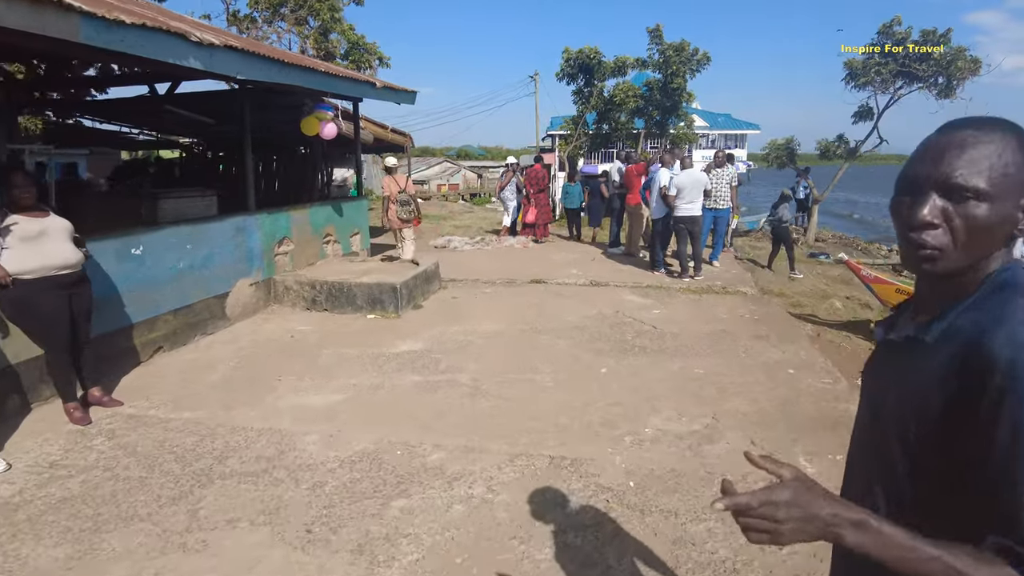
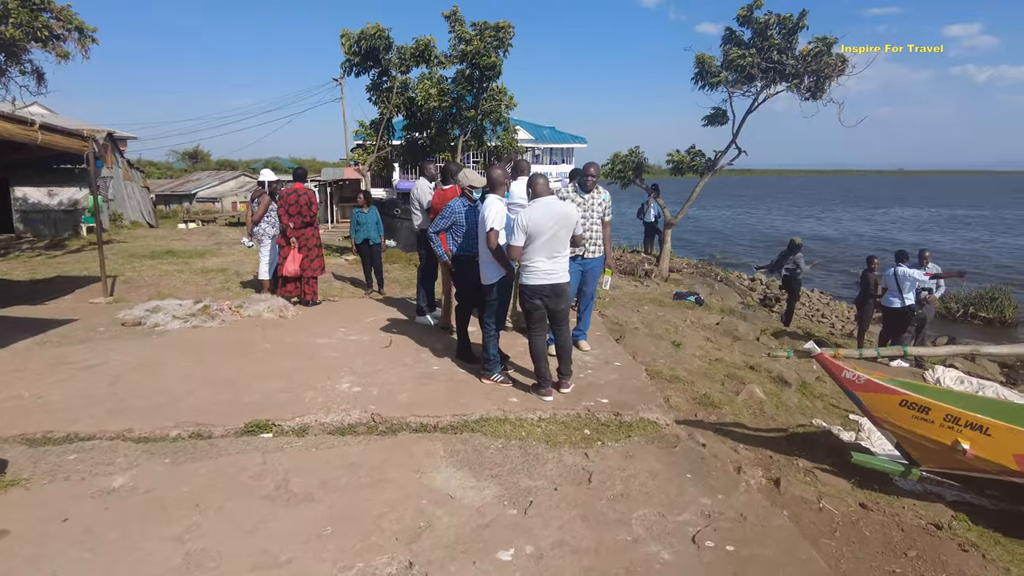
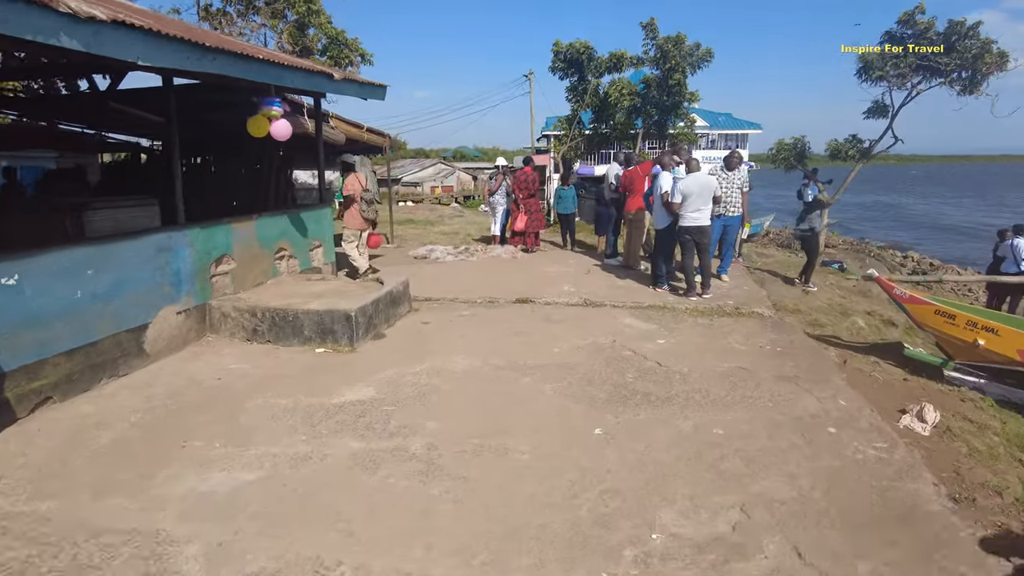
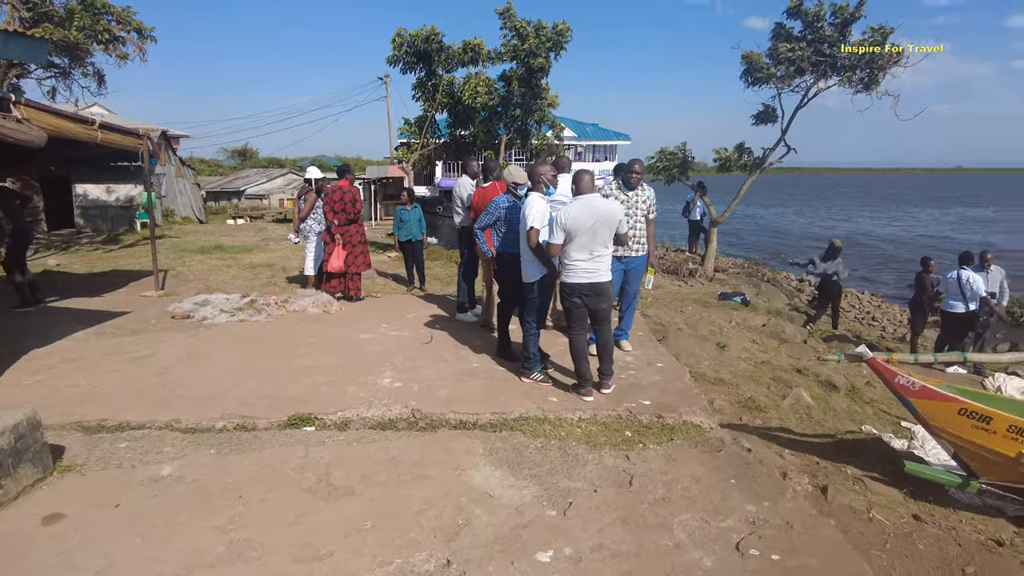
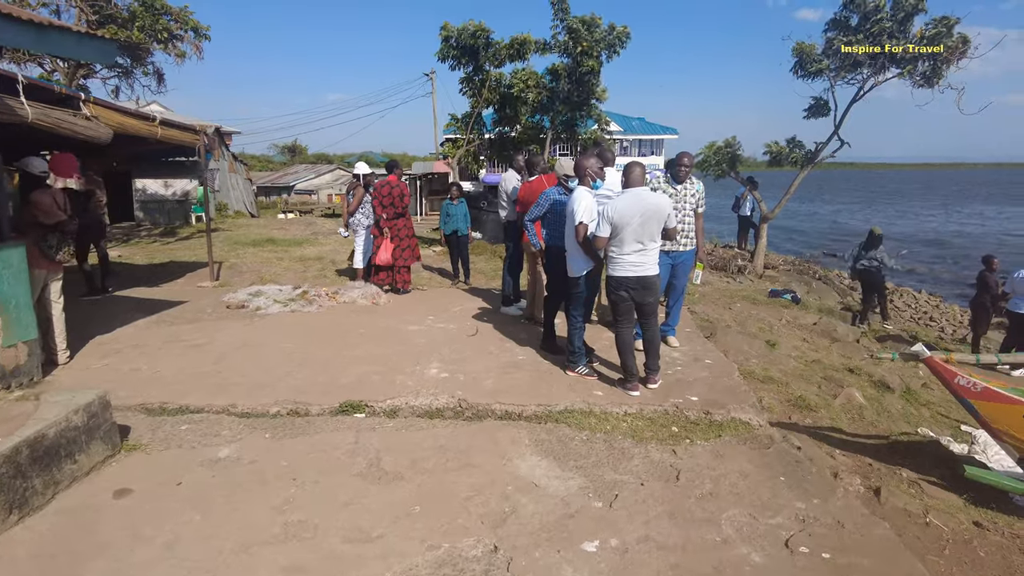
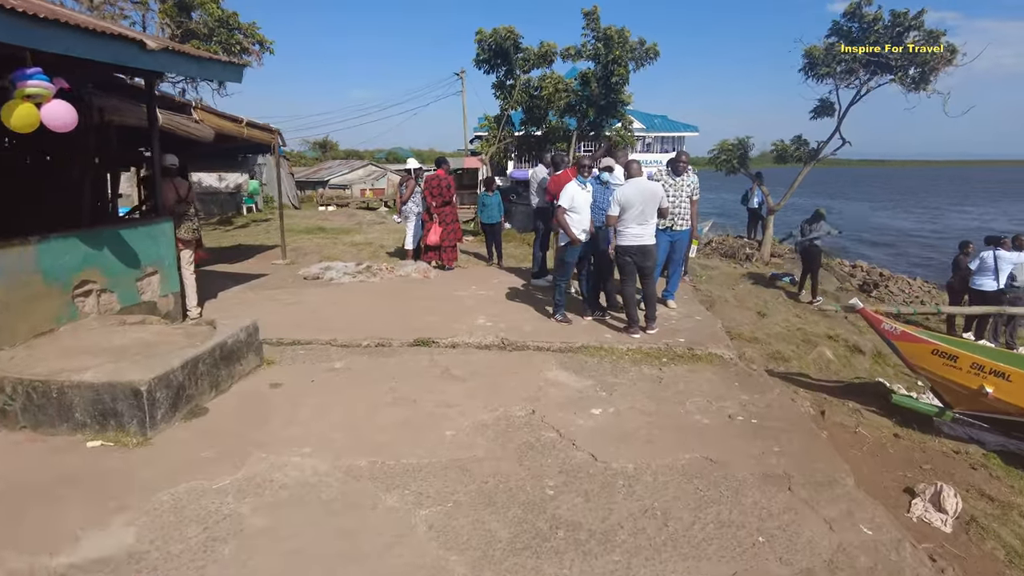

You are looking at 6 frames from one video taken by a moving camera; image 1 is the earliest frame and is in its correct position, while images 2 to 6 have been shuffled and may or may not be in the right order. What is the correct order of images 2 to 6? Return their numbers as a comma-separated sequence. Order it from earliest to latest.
3, 6, 5, 4, 2
